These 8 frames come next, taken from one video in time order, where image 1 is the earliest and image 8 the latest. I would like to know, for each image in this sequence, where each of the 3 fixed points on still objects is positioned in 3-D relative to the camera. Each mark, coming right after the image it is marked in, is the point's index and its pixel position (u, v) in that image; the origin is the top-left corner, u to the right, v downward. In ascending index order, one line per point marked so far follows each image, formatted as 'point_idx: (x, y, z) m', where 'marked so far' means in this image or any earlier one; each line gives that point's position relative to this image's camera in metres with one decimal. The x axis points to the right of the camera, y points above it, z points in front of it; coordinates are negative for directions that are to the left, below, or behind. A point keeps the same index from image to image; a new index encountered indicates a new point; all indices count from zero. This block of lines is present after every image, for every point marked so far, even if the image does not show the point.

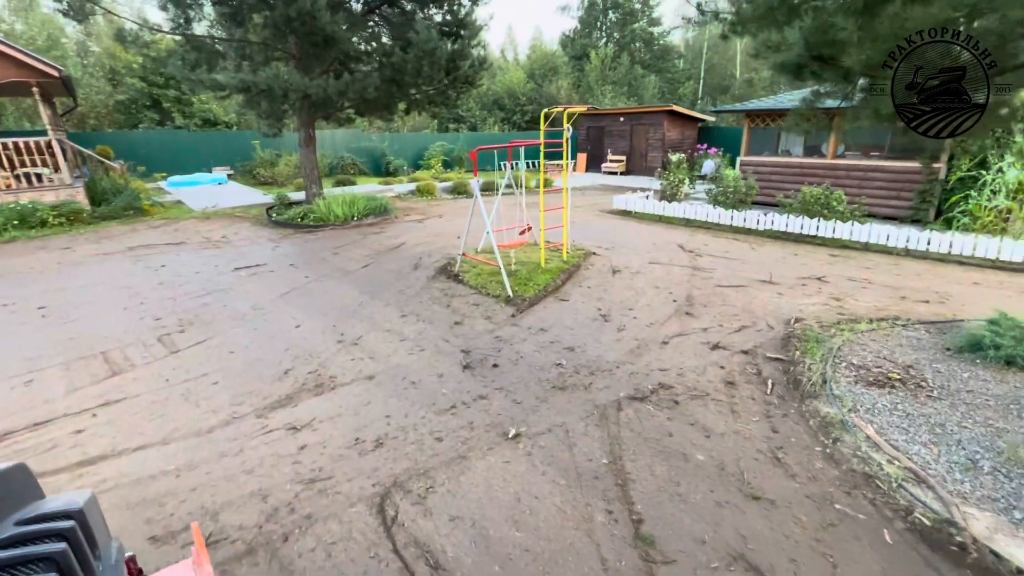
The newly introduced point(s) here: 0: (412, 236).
0: (-2.2, +1.1, +10.5) m
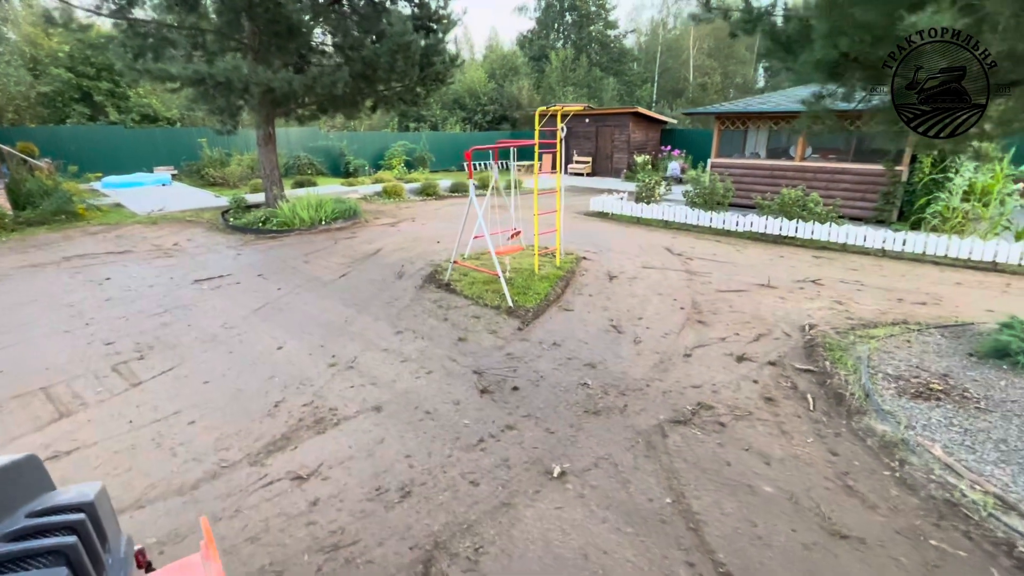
0: (-2.6, +1.0, +9.9) m
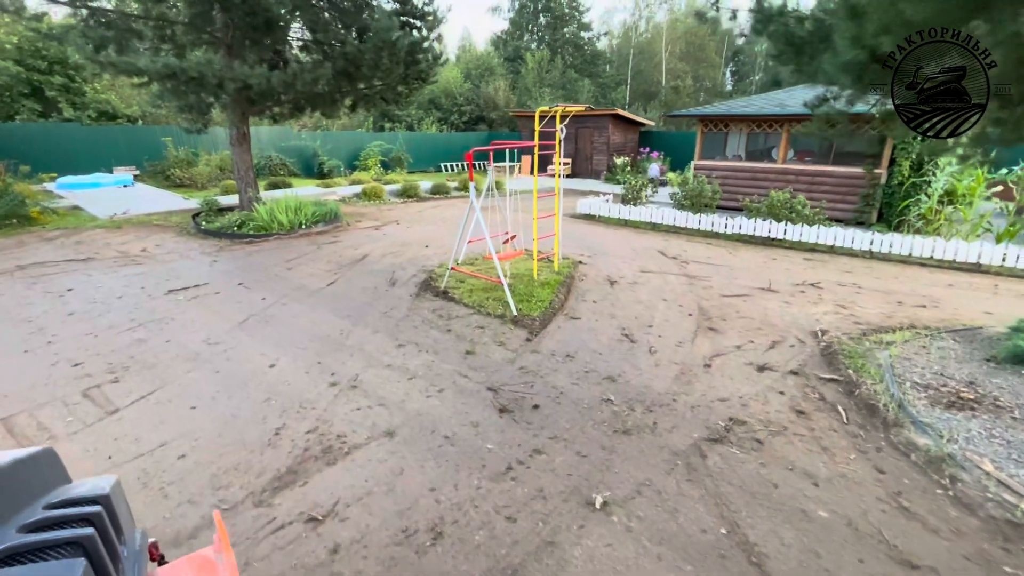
0: (-2.7, +0.8, +9.5) m
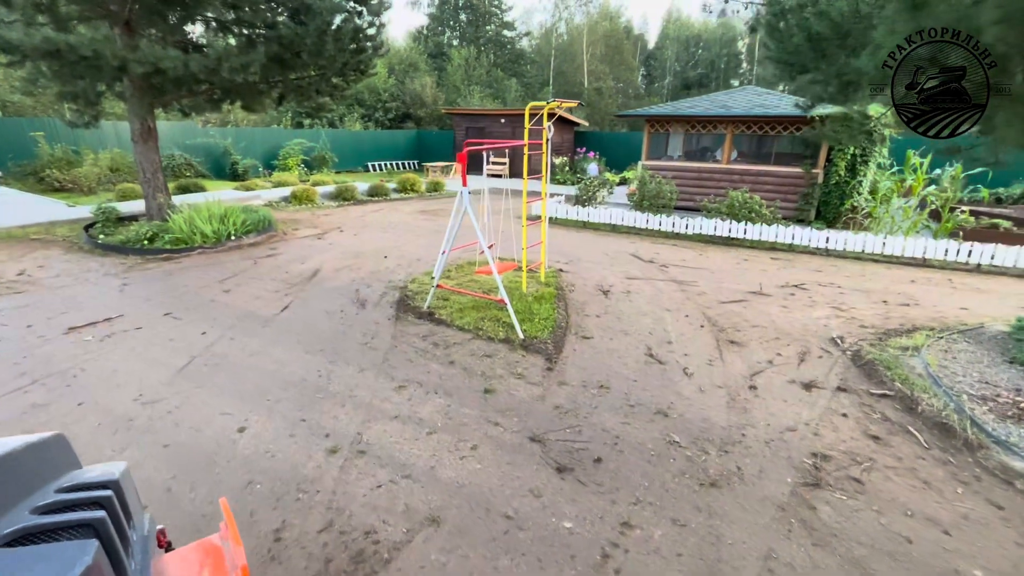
0: (-3.3, +0.5, +8.3) m
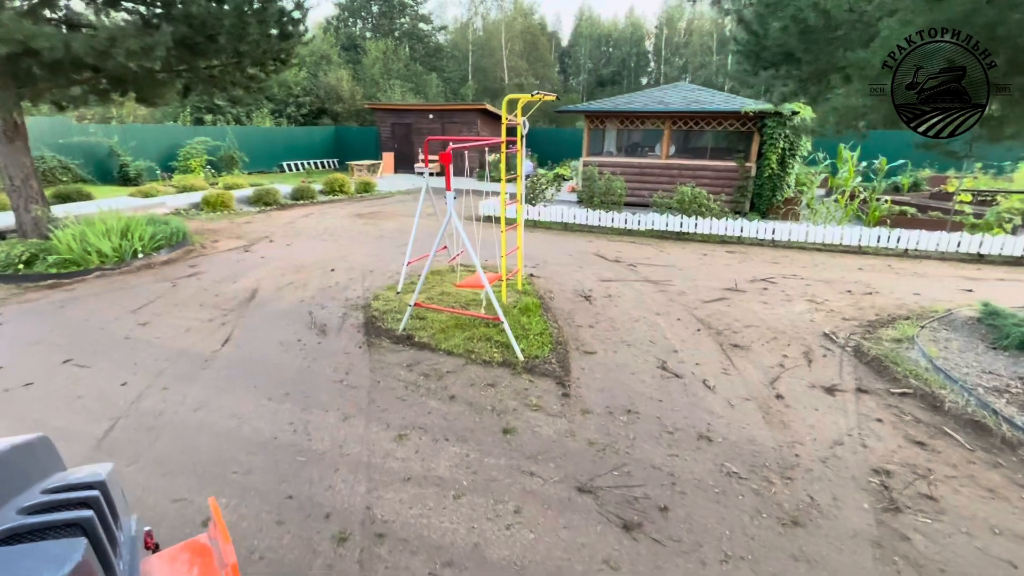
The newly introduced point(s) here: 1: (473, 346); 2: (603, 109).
0: (-3.8, +0.2, +7.2) m
1: (-0.4, -0.6, +4.7) m
2: (+2.6, +5.2, +13.9) m
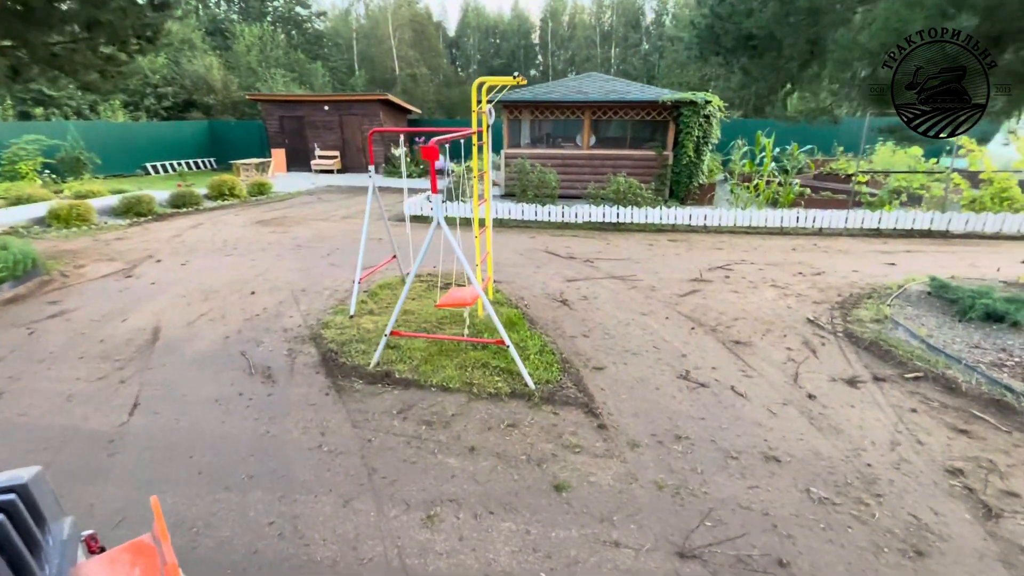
0: (-4.2, -0.2, +5.7) m
1: (-0.4, -0.7, +3.9) m
2: (+0.3, +5.3, +13.4) m
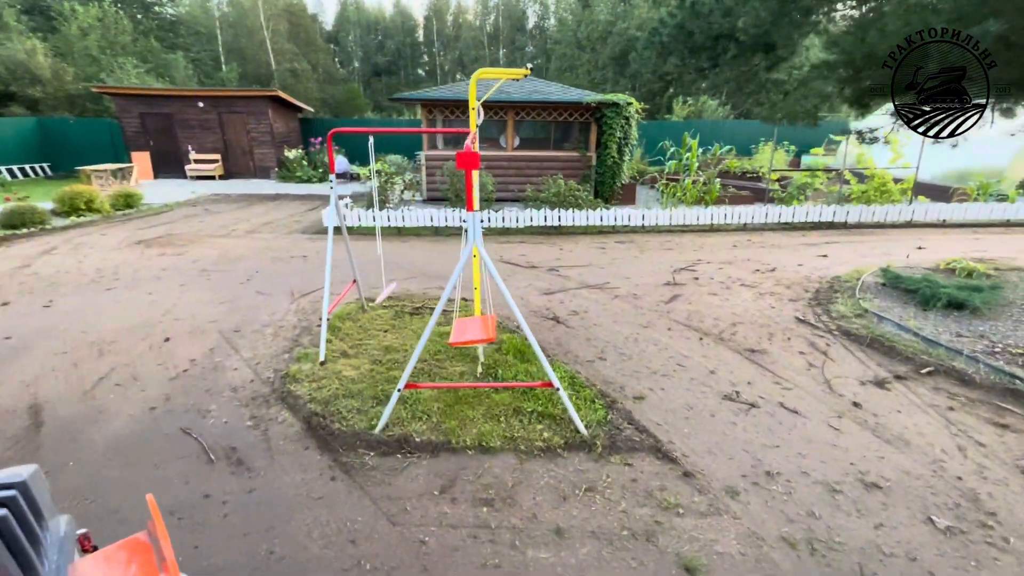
0: (-4.2, -0.7, +4.1) m
1: (0.0, -1.0, +3.3) m
2: (-1.9, +5.0, +12.6) m
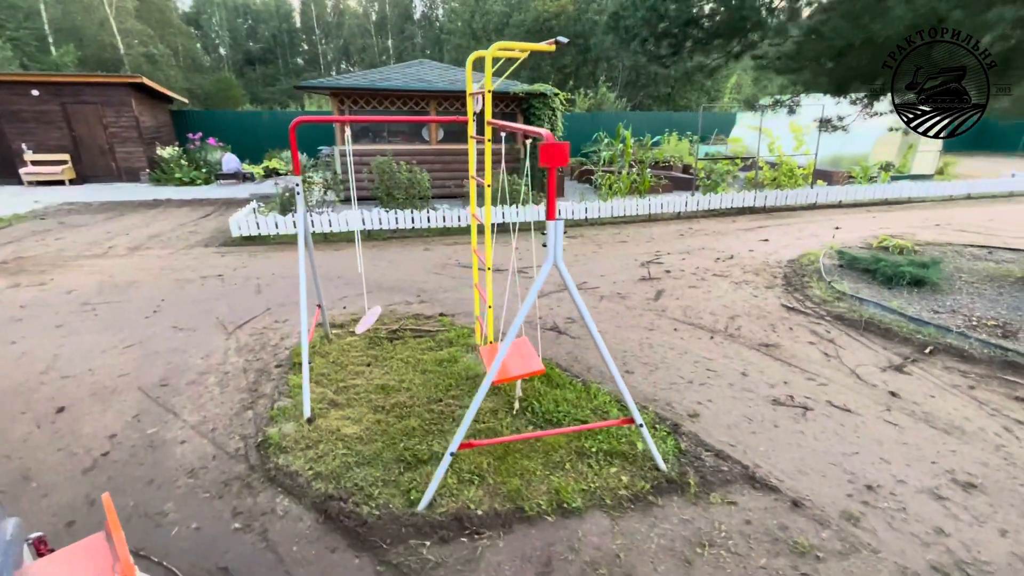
0: (-3.9, -1.2, +2.7) m
1: (+0.4, -1.1, +2.7) m
2: (-3.7, +4.8, +11.4) m
